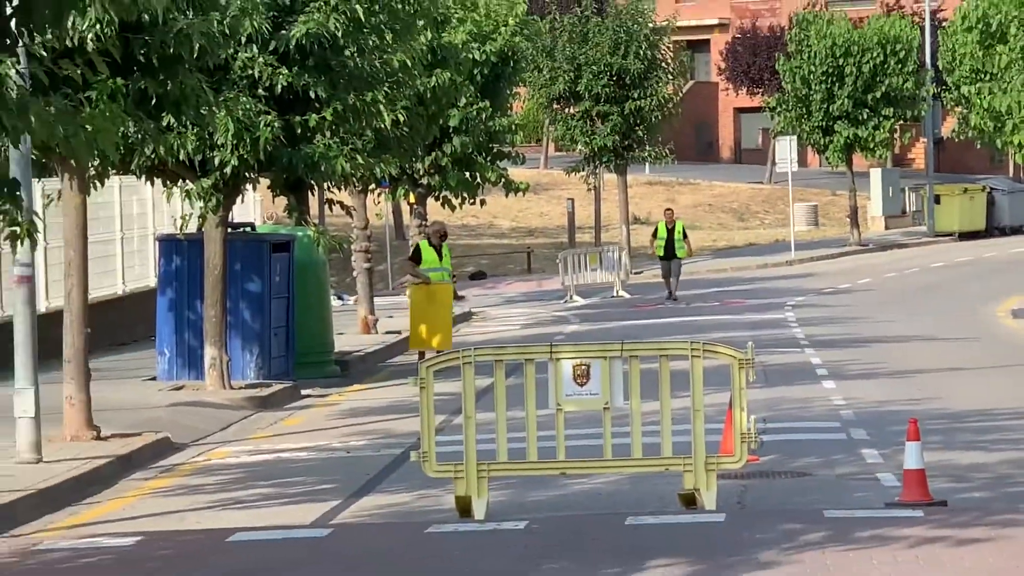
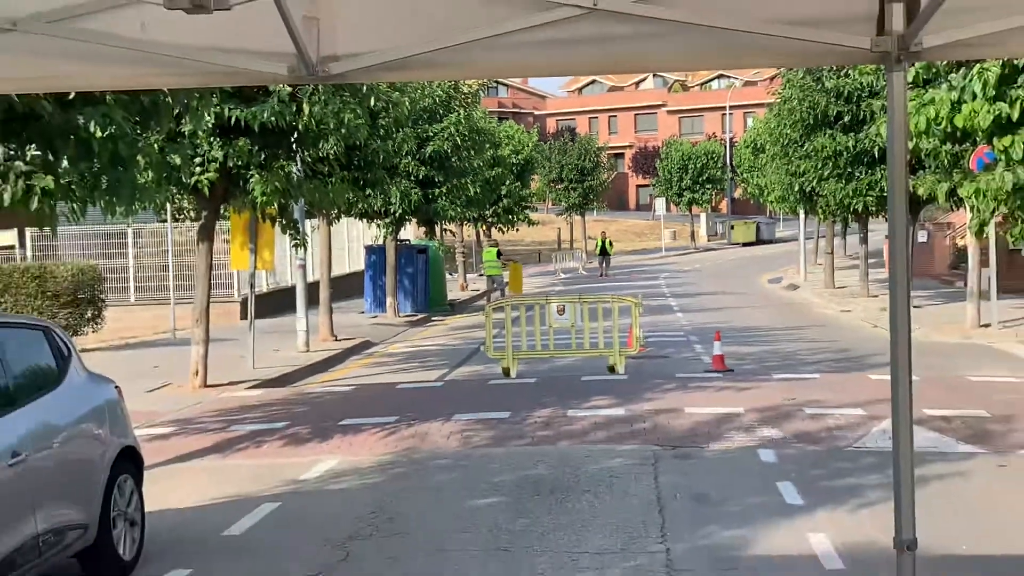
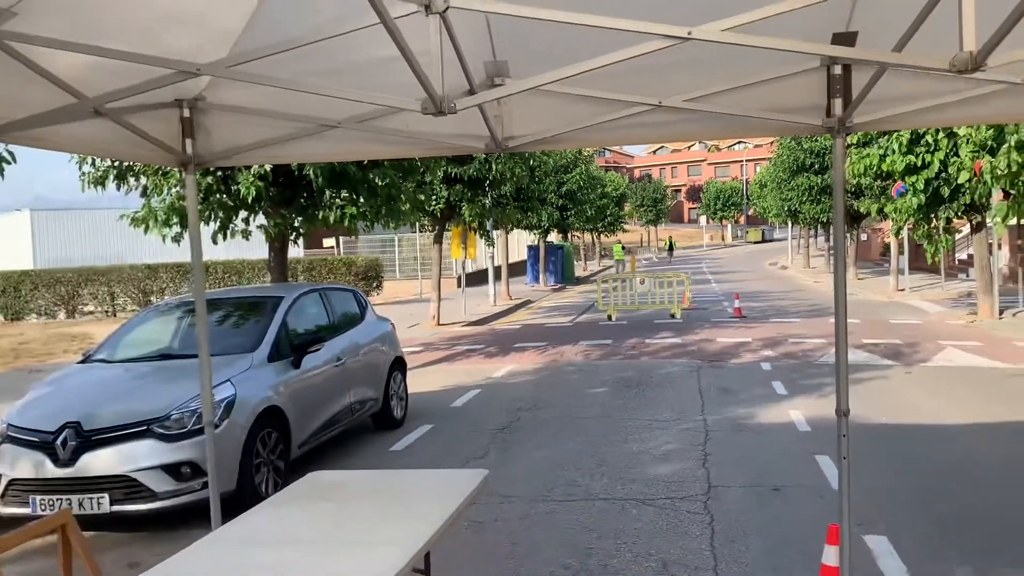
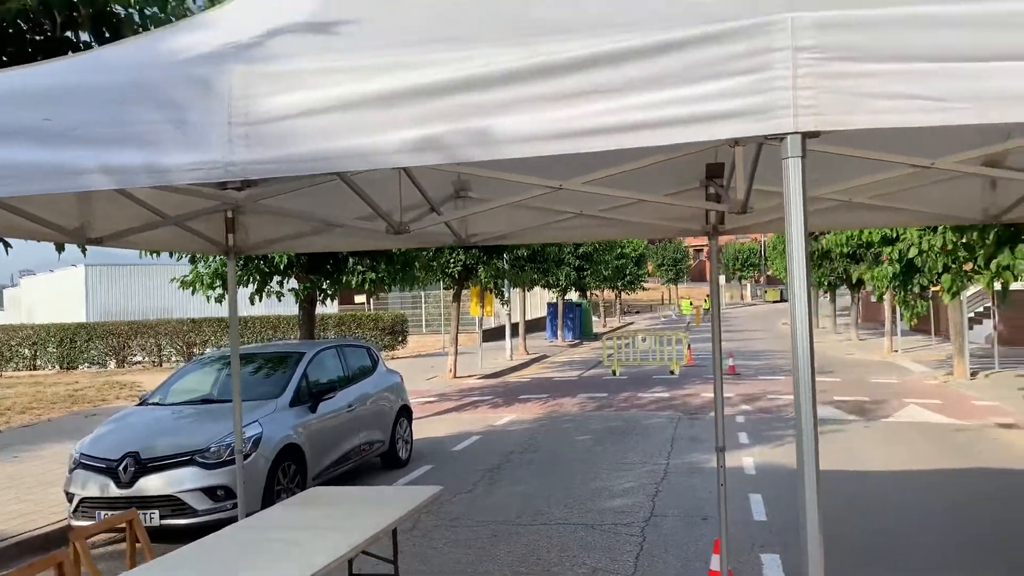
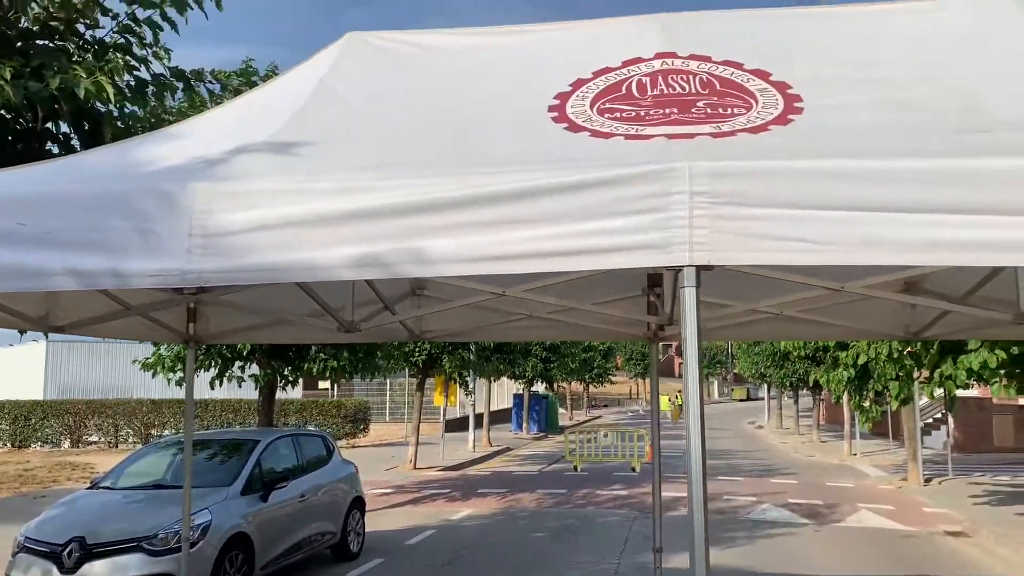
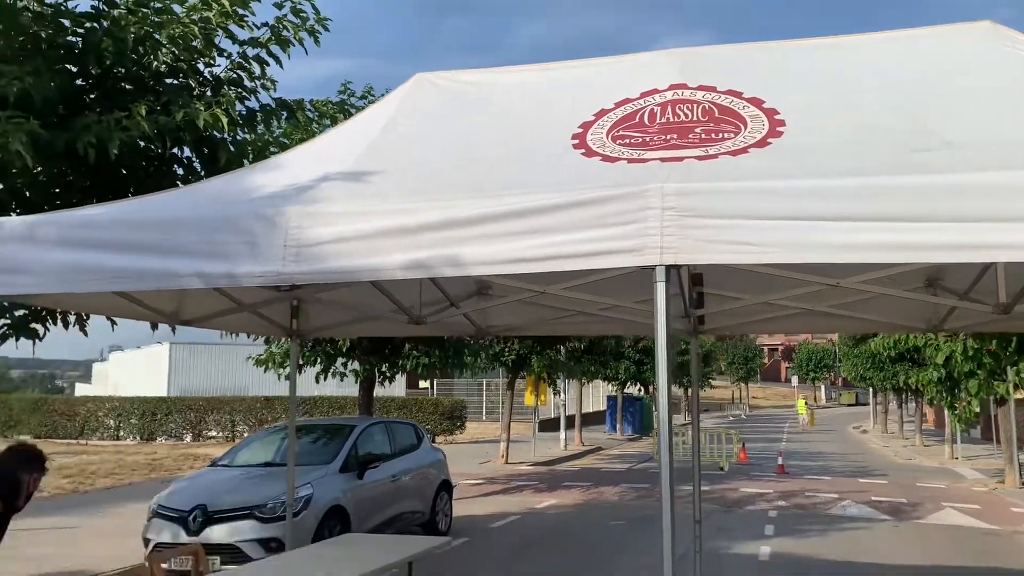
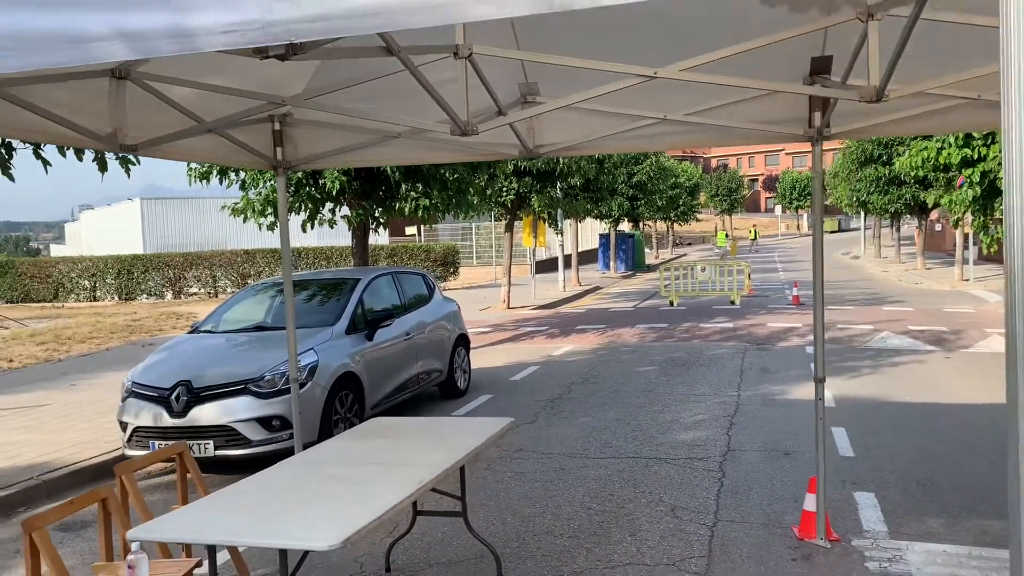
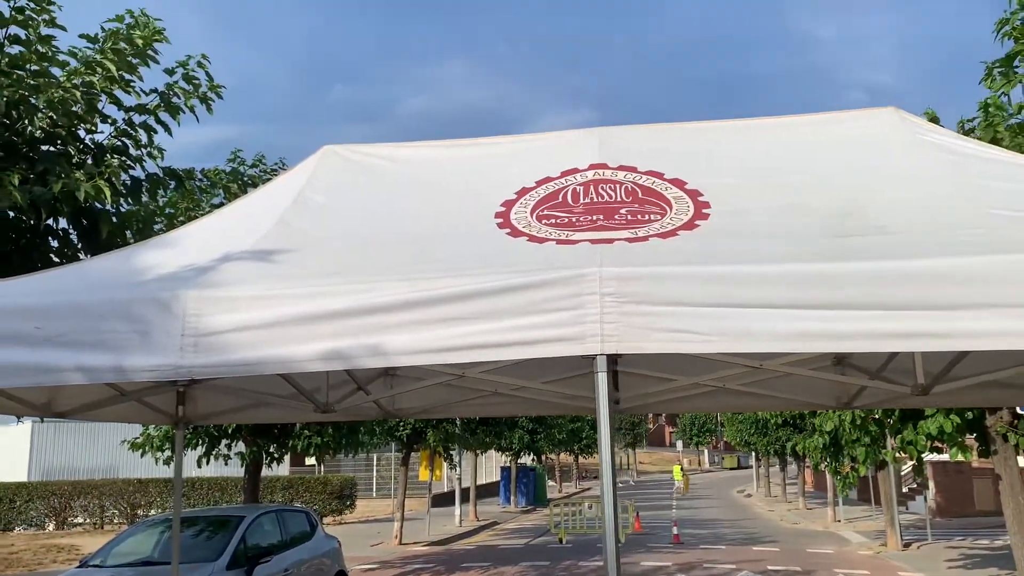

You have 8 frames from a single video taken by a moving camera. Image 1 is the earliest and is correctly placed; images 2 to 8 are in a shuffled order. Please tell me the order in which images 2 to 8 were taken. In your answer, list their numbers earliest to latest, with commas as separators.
2, 3, 7, 4, 5, 8, 6
